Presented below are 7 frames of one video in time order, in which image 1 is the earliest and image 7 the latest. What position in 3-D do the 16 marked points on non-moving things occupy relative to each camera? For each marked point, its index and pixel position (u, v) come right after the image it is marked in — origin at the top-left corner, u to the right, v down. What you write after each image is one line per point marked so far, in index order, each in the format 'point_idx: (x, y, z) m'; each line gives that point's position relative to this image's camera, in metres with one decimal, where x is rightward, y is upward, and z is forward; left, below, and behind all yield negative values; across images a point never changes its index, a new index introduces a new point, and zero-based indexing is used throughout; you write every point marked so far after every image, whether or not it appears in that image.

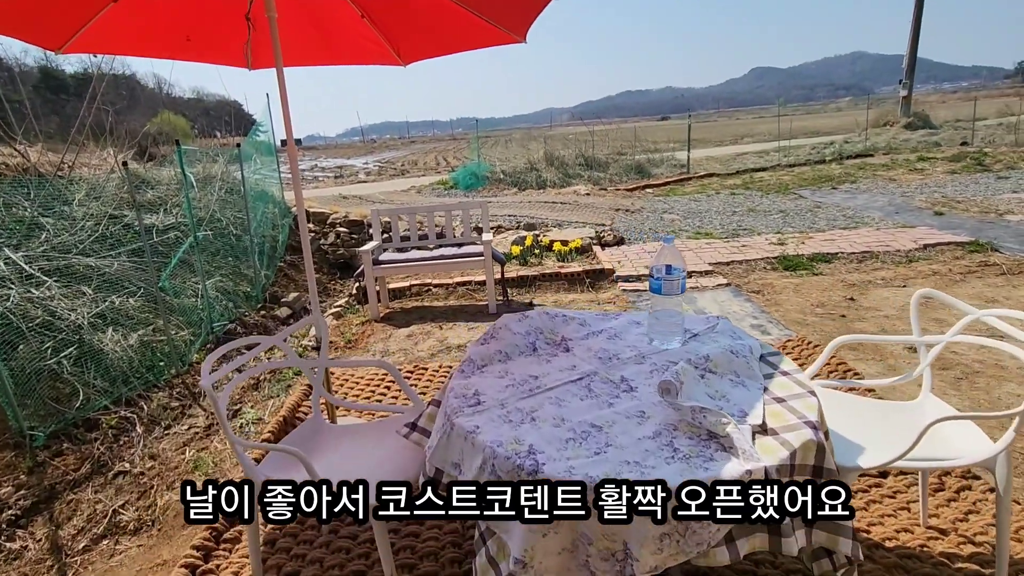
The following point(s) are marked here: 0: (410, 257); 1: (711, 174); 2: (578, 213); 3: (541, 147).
0: (-1.0, +0.3, +5.2) m
1: (+5.3, +3.0, +14.3) m
2: (+1.1, +1.3, +9.0) m
3: (+0.9, +4.3, +16.2) m
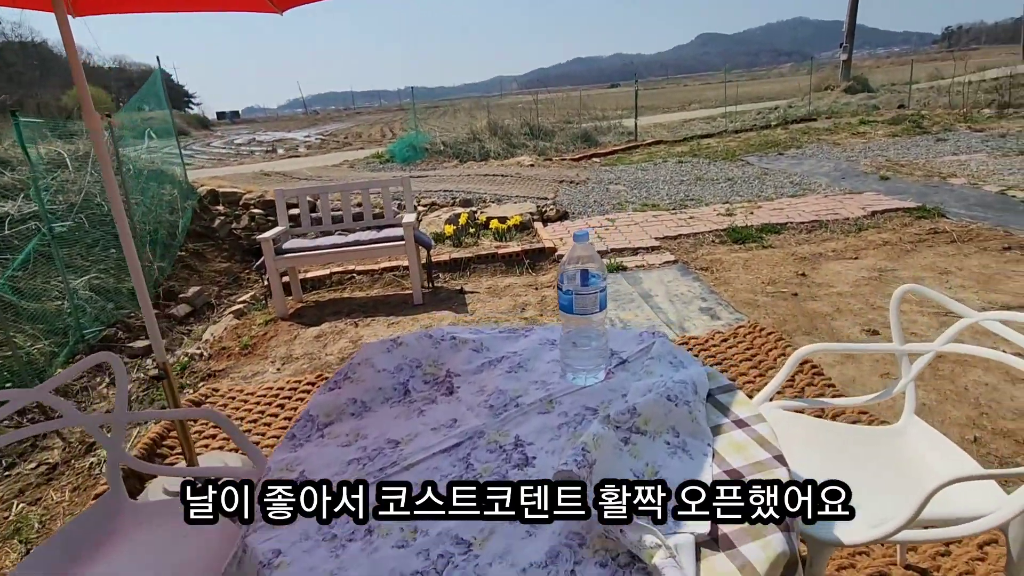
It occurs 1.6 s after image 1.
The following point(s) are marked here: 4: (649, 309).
0: (-1.6, +0.4, +4.5) m
1: (+3.9, +3.8, +14.0) m
2: (+0.1, +1.6, +8.5) m
3: (-0.8, +5.0, +15.4) m
4: (+1.0, -0.2, +4.1) m
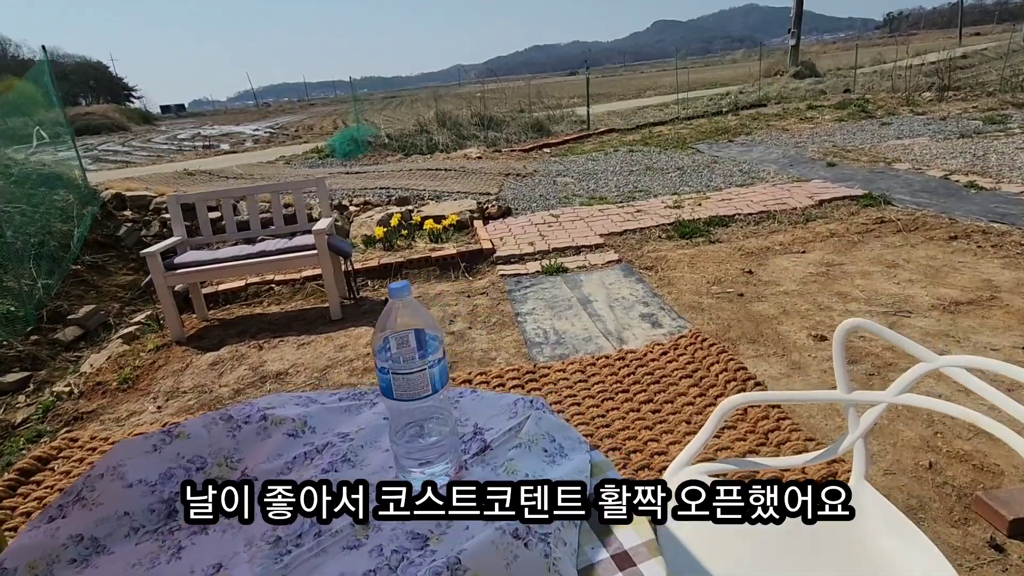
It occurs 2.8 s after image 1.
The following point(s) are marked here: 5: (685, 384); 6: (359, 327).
0: (-2.2, +0.2, +4.0) m
1: (+2.6, +4.0, +13.7) m
2: (-0.7, +1.6, +8.0) m
3: (-2.2, +5.1, +14.9) m
4: (+0.5, -0.2, +3.8) m
5: (+0.9, -0.5, +2.8) m
6: (-1.1, -0.3, +3.9) m
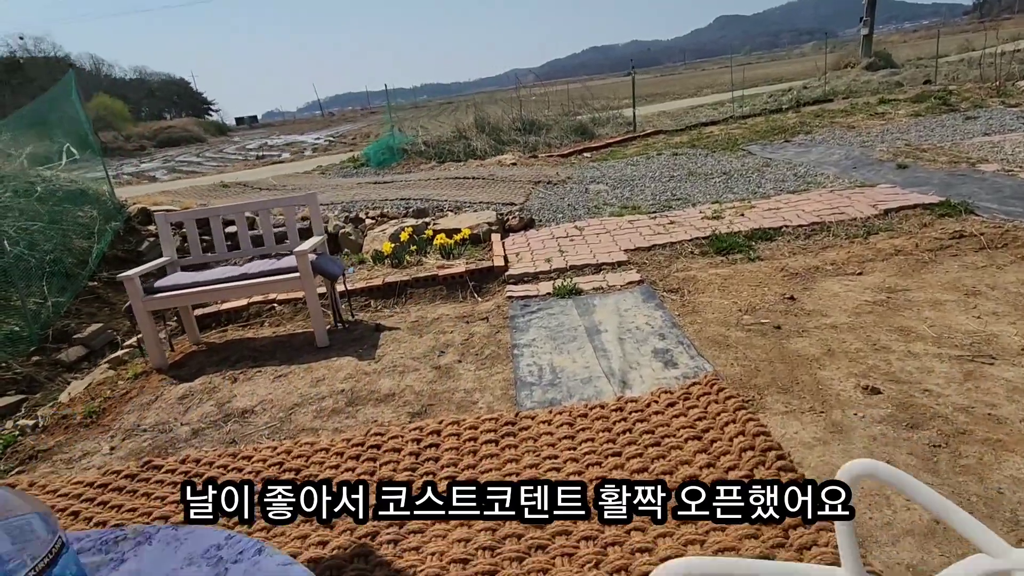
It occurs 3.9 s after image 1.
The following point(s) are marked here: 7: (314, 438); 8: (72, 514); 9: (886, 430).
0: (-2.2, +0.1, +3.8) m
1: (+3.6, +3.8, +13.0) m
2: (-0.3, +1.4, +7.7) m
3: (-1.0, +4.9, +14.6) m
4: (+0.5, -0.4, +3.3) m
5: (+0.8, -0.7, +2.3) m
6: (-1.2, -0.5, +3.6) m
7: (-1.0, -0.8, +2.7) m
8: (-2.0, -1.0, +2.4) m
9: (+1.6, -0.6, +2.3) m
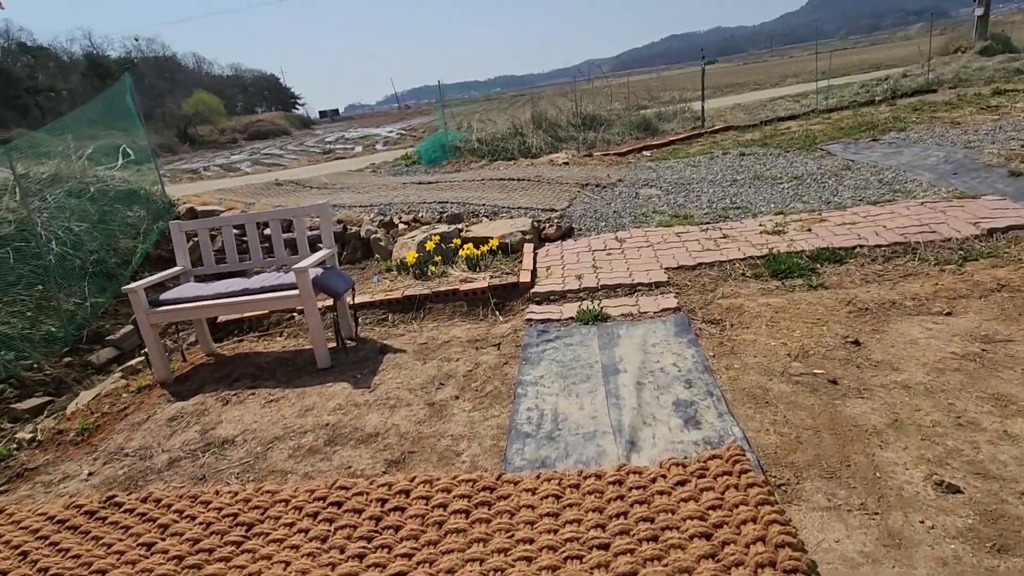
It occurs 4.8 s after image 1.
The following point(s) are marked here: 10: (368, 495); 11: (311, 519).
0: (-2.1, 0.0, +3.7) m
1: (+4.9, +3.6, +12.0) m
2: (+0.3, +1.3, +7.3) m
3: (+0.6, +4.9, +14.2) m
4: (+0.5, -0.6, +2.8) m
5: (+0.6, -0.9, +1.9) m
6: (-1.1, -0.6, +3.4) m
7: (-1.1, -0.9, +2.5) m
8: (-2.1, -1.1, +2.3) m
9: (+1.5, -0.9, +1.7) m
10: (-0.6, -0.9, +2.3) m
11: (-0.8, -1.0, +2.2) m
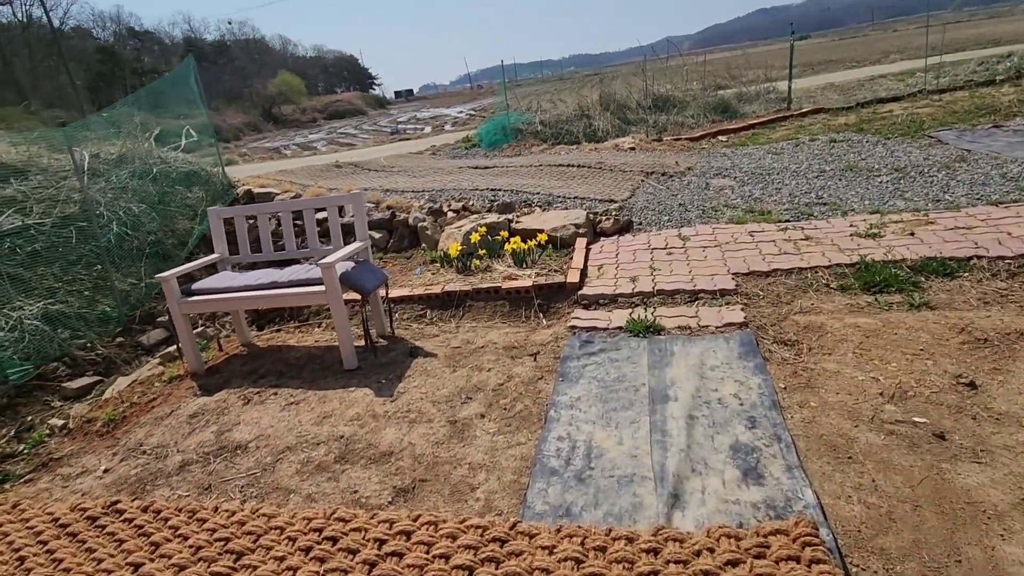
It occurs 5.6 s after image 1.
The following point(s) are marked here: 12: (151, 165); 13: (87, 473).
0: (-1.8, 0.0, +3.6) m
1: (+6.2, +3.6, +10.9) m
2: (+1.0, +1.4, +6.8) m
3: (+2.3, +5.1, +13.5) m
4: (+0.6, -0.7, +2.4) m
5: (+0.6, -1.0, +1.5) m
6: (-0.9, -0.6, +3.2) m
7: (-1.0, -0.9, +2.3) m
8: (-2.0, -1.1, +2.2) m
9: (+1.5, -1.0, +1.2) m
10: (-0.6, -0.9, +2.0) m
11: (-0.8, -1.0, +2.0) m
12: (-4.1, +1.4, +6.1) m
13: (-2.2, -0.9, +2.8) m
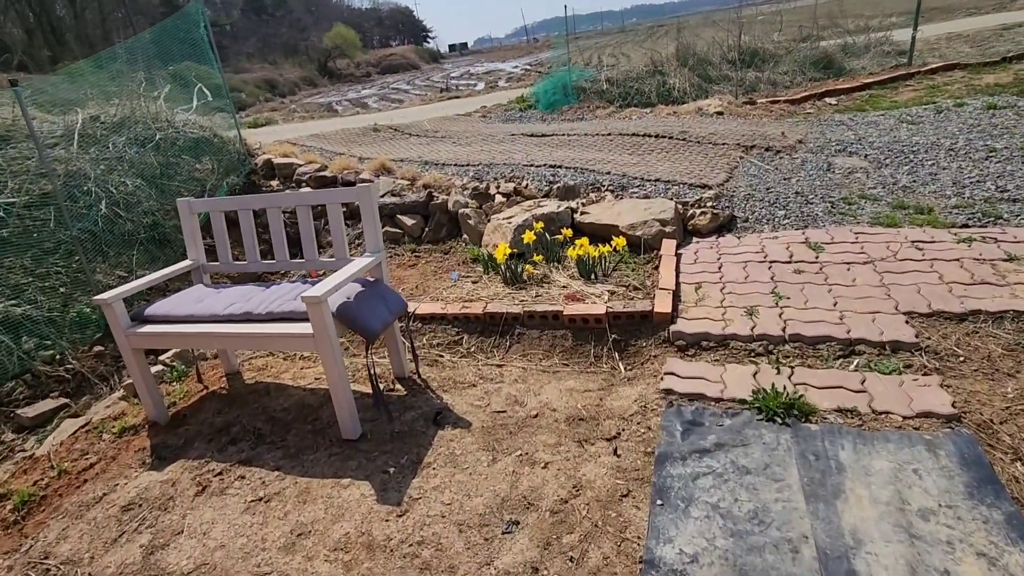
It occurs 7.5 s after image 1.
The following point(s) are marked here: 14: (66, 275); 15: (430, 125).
0: (-1.5, -0.1, +2.6) m
1: (+7.3, +3.7, +8.9) m
2: (+1.7, +1.4, +5.5) m
3: (+3.7, +5.5, +11.7) m
4: (+0.8, -1.0, +1.3) m
5: (+0.7, -1.4, +0.4) m
6: (-0.6, -0.8, +2.2) m
7: (-0.8, -1.2, +1.3) m
8: (-1.8, -1.3, +1.3) m
9: (+1.5, -1.4, +0.1) m
10: (-0.4, -1.2, +1.1) m
11: (-0.6, -1.3, +1.0) m
12: (-3.5, +1.5, +5.2) m
13: (-2.0, -1.1, +1.9) m
14: (-3.3, +0.1, +4.0) m
15: (-1.3, +2.7, +8.8) m
